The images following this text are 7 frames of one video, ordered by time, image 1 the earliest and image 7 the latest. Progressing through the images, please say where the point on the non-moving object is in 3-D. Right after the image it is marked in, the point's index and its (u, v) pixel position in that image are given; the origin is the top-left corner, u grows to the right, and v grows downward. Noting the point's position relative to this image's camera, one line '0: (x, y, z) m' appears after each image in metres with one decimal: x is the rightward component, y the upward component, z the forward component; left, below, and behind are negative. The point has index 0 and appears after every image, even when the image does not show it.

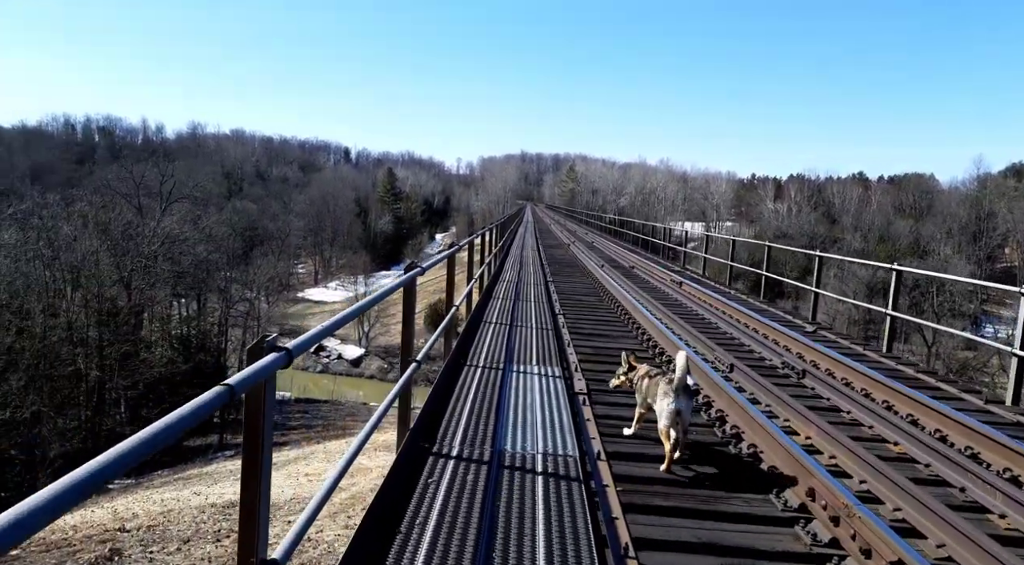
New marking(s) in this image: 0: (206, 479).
0: (-6.5, -4.2, +17.0) m
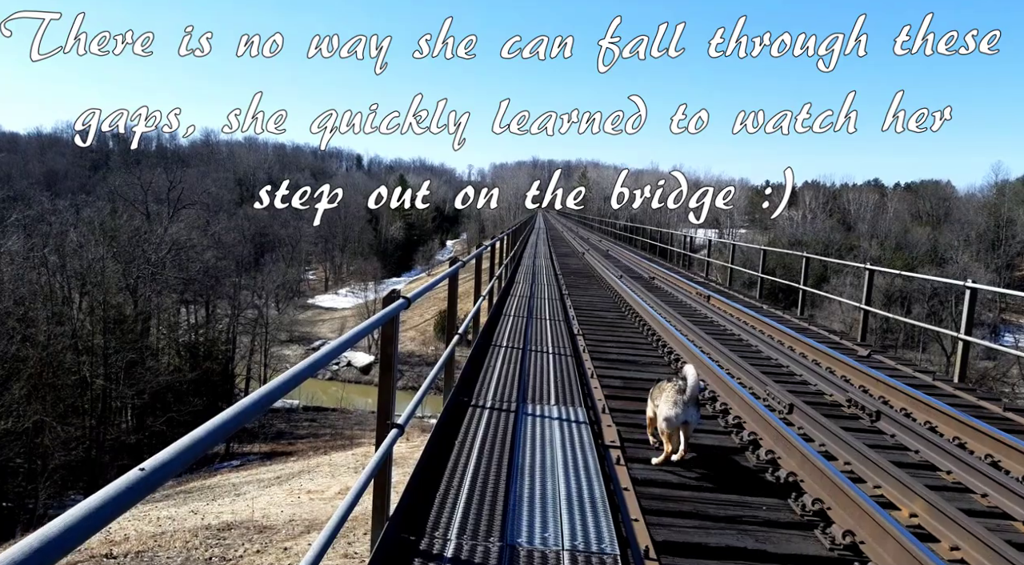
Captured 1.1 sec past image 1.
0: (-6.3, -4.3, +16.5) m
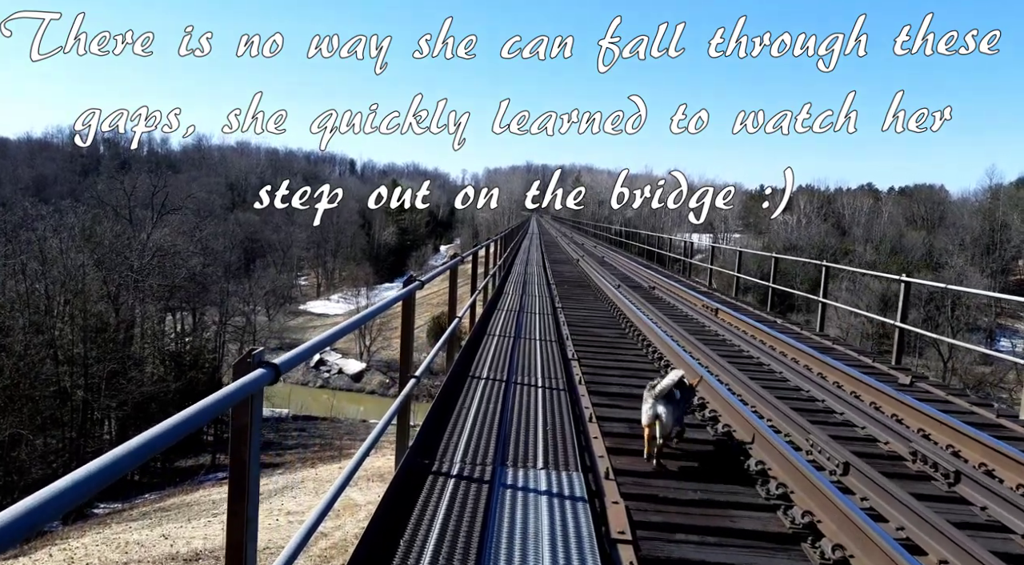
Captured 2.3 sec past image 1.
0: (-6.4, -4.5, +15.8) m
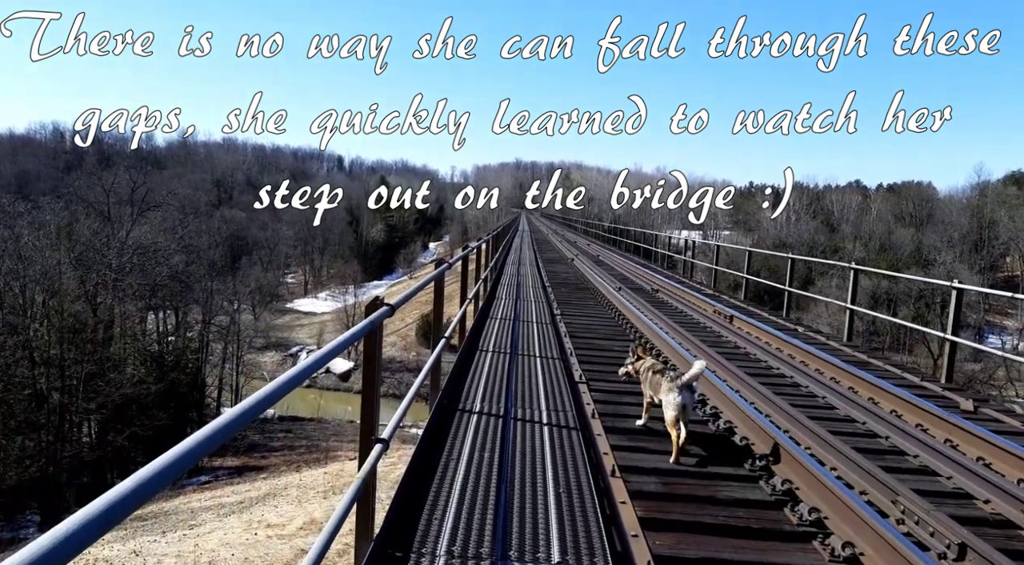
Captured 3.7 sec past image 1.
0: (-6.6, -4.5, +15.2) m
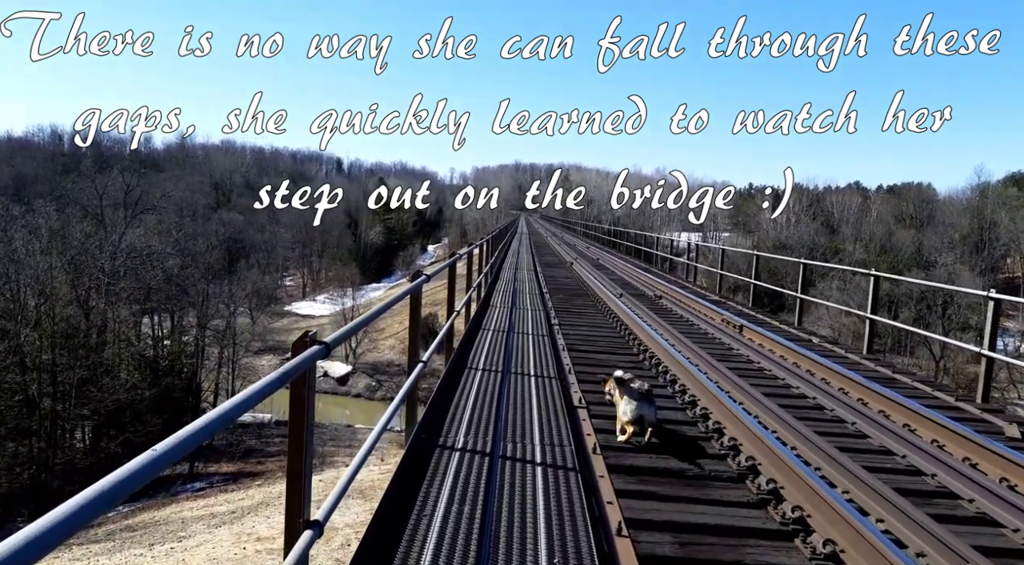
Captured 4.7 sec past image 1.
0: (-6.6, -4.6, +14.9) m
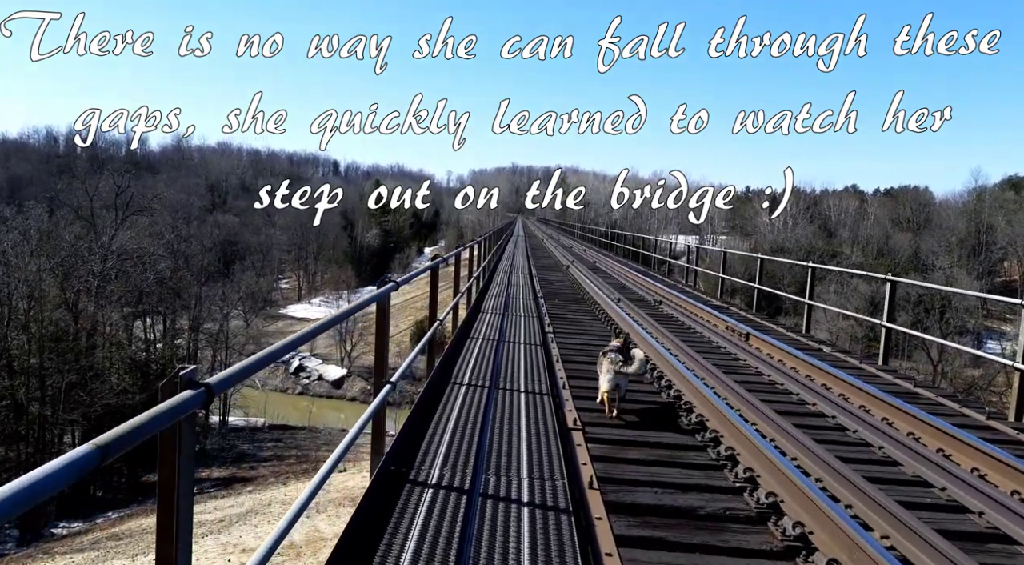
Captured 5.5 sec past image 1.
0: (-6.7, -4.6, +14.5) m
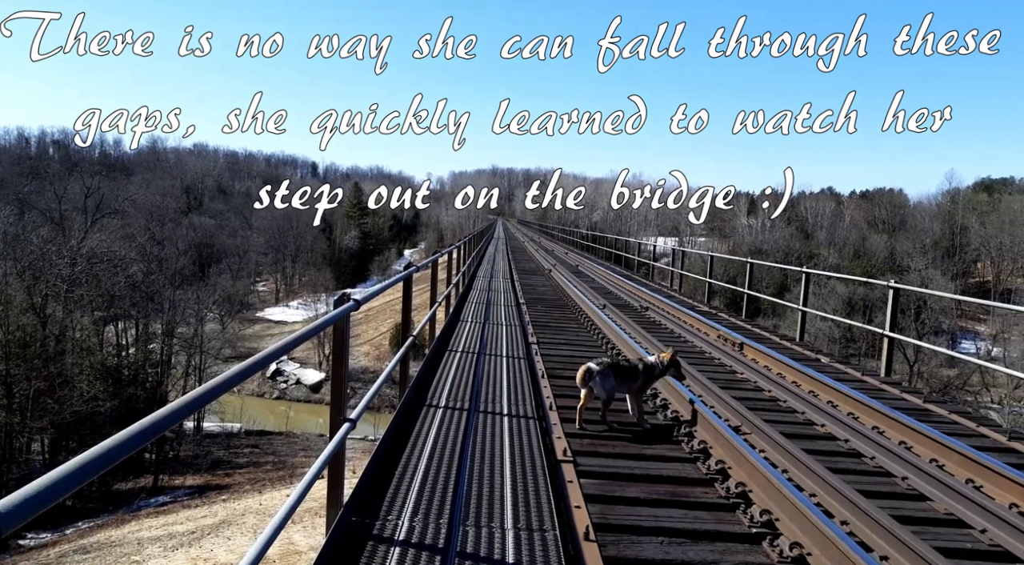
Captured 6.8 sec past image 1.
0: (-7.0, -4.7, +14.1) m
